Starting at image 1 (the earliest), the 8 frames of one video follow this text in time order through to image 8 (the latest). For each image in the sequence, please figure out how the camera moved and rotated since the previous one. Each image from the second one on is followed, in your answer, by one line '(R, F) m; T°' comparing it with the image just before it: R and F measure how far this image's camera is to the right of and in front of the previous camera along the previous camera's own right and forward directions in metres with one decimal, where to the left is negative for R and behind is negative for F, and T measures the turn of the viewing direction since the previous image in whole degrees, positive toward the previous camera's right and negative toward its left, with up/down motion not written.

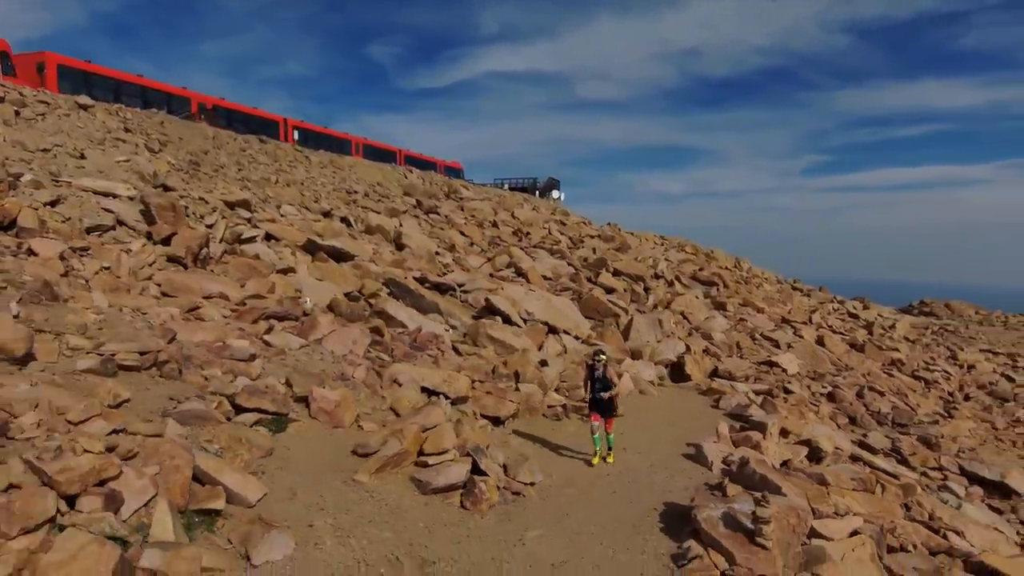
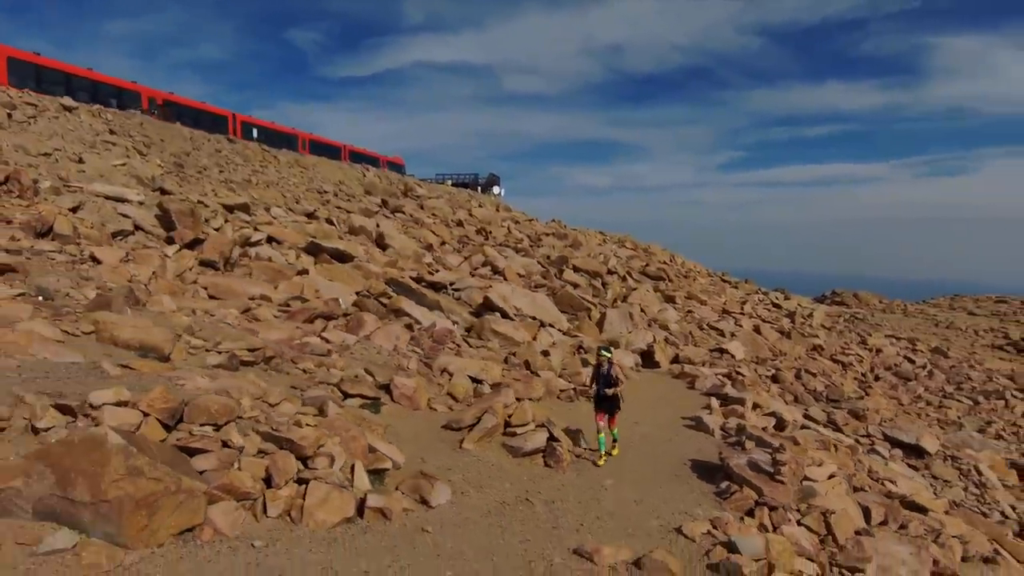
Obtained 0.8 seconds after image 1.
(-1.5, -1.3) m; +6°
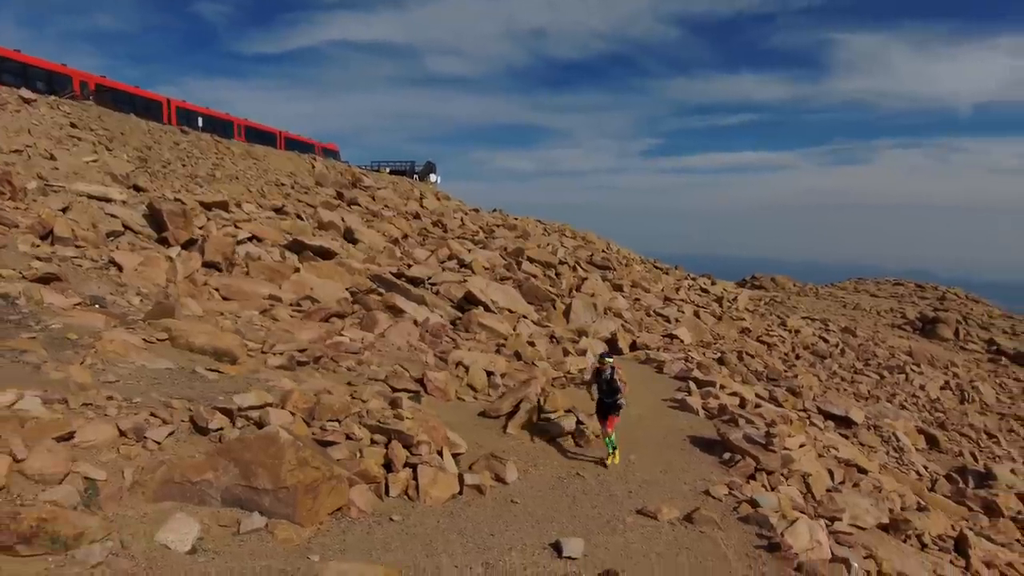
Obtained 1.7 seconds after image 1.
(-1.3, -0.8) m; +7°
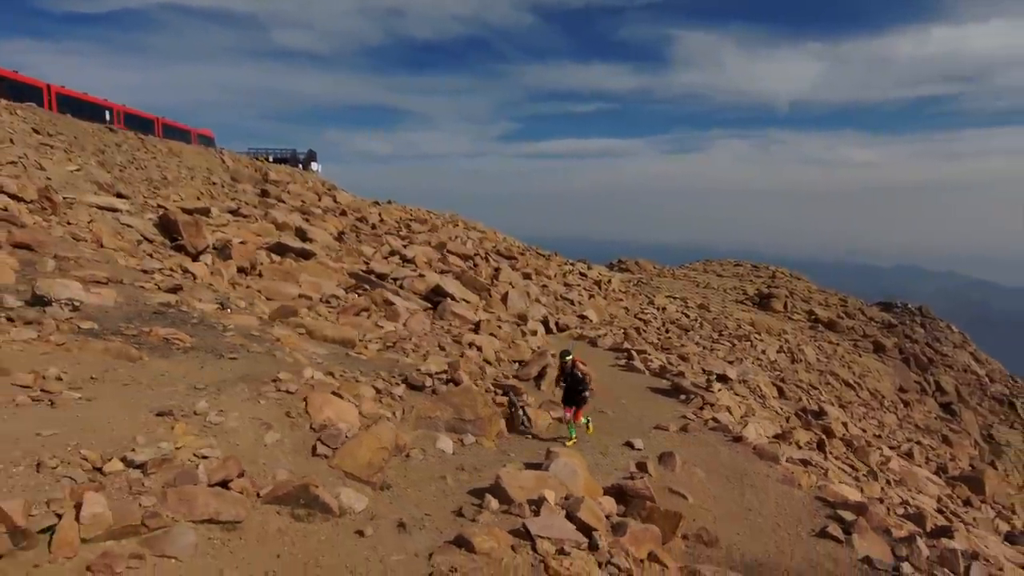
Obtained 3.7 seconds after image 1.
(-2.7, -2.6) m; +12°
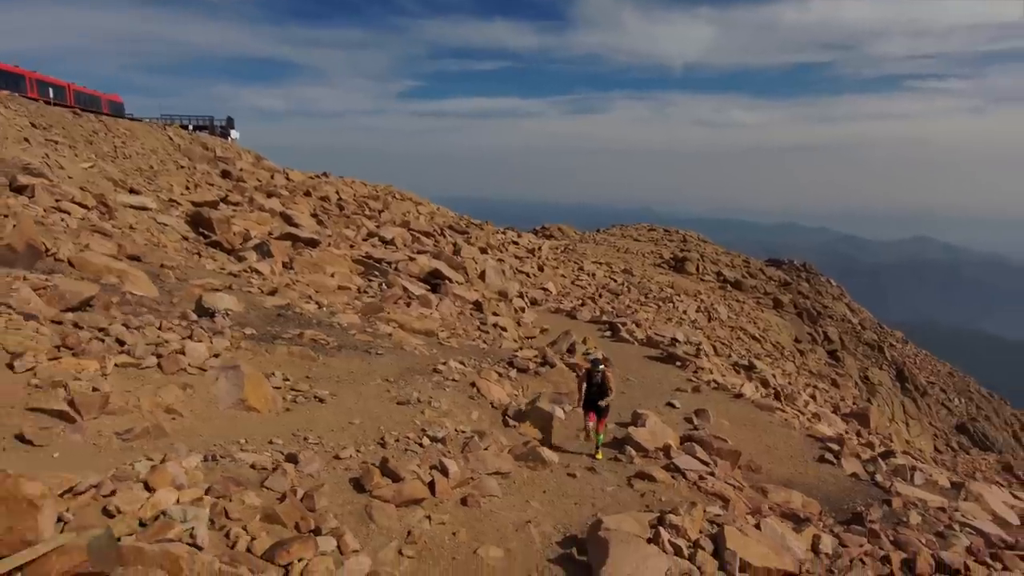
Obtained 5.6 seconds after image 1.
(-2.5, -1.8) m; +8°
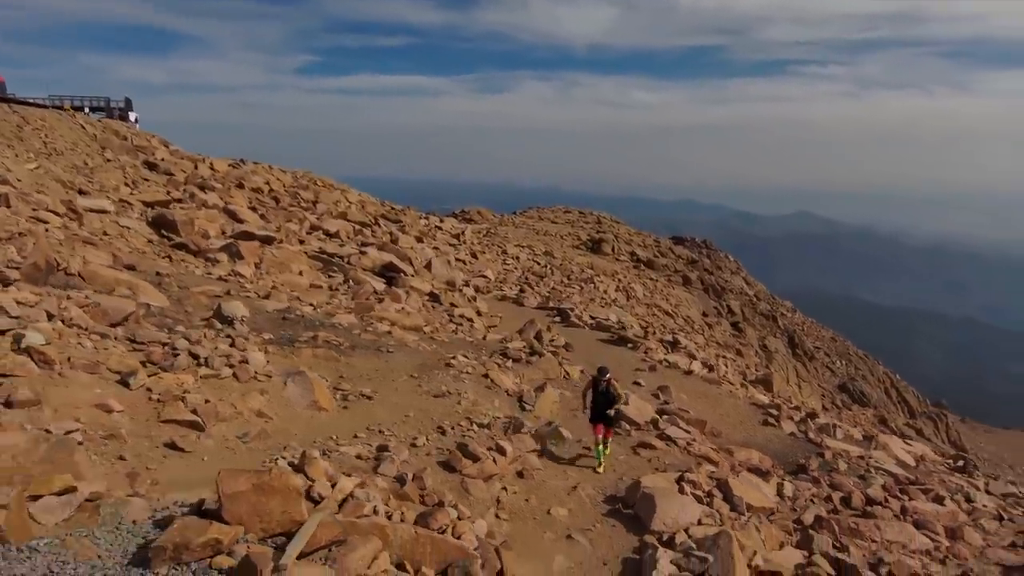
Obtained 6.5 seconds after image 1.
(-1.3, -1.0) m; +8°
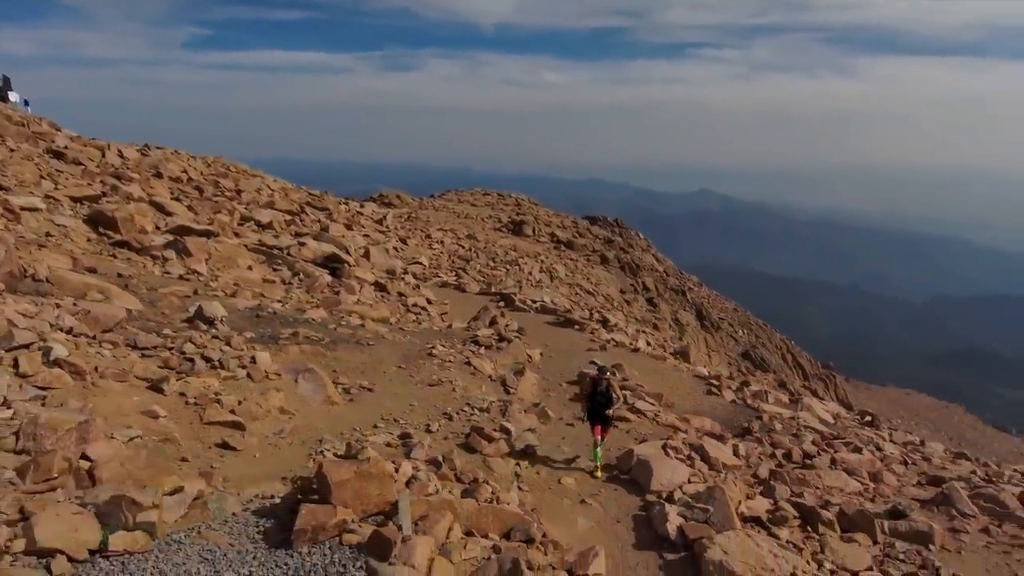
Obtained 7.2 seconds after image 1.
(-1.0, -0.6) m; +8°
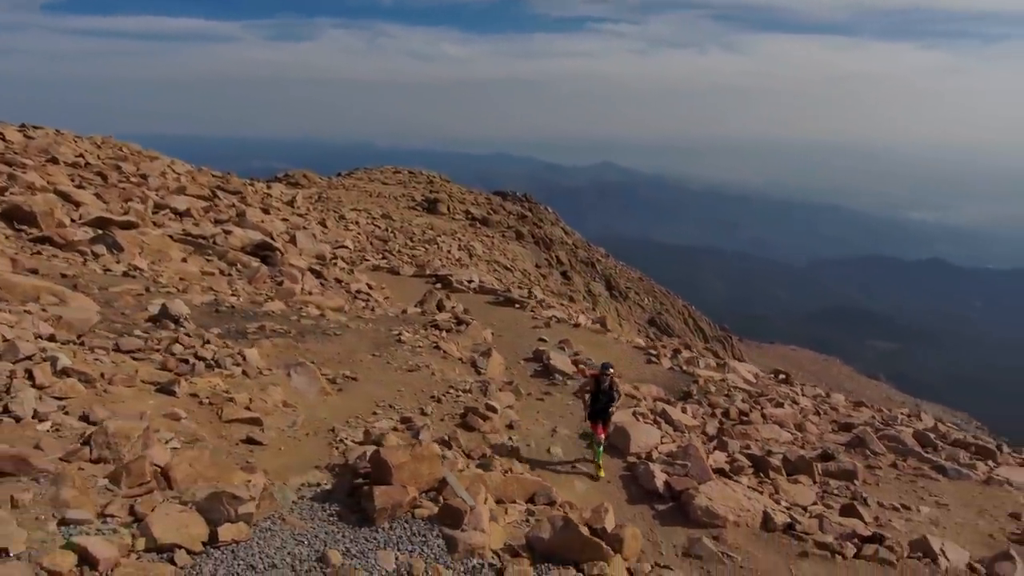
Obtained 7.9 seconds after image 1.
(-0.9, -0.5) m; +8°
